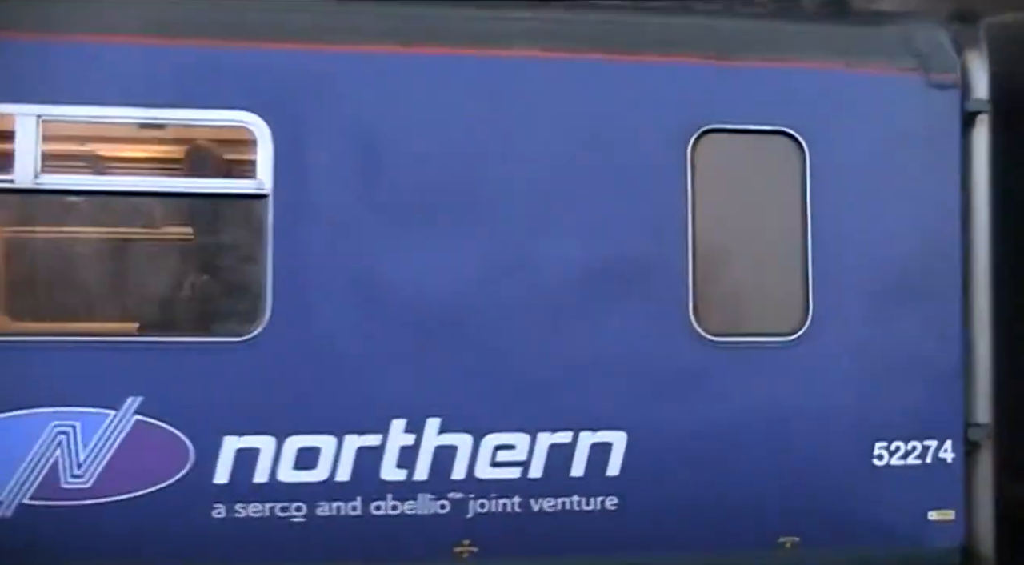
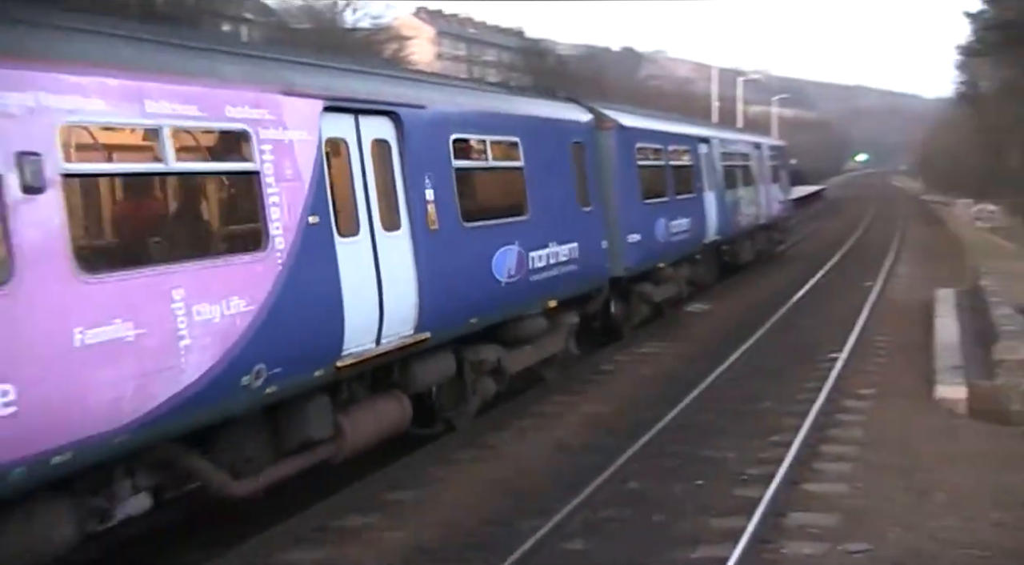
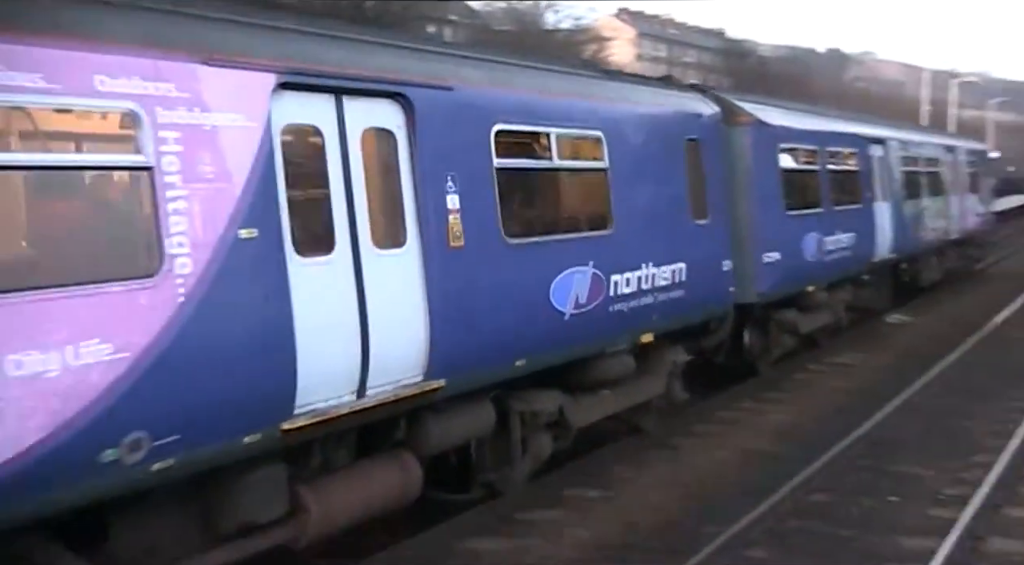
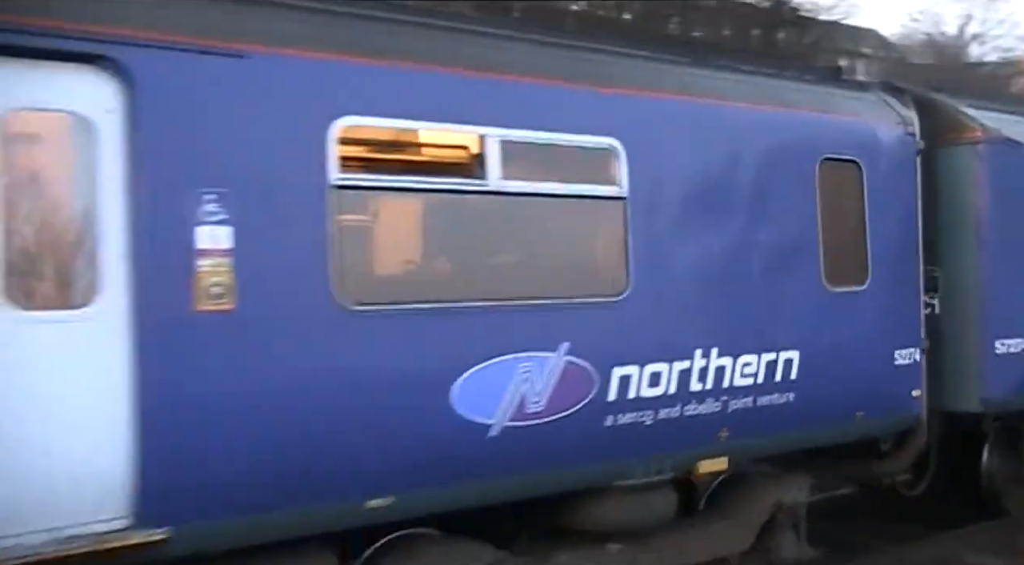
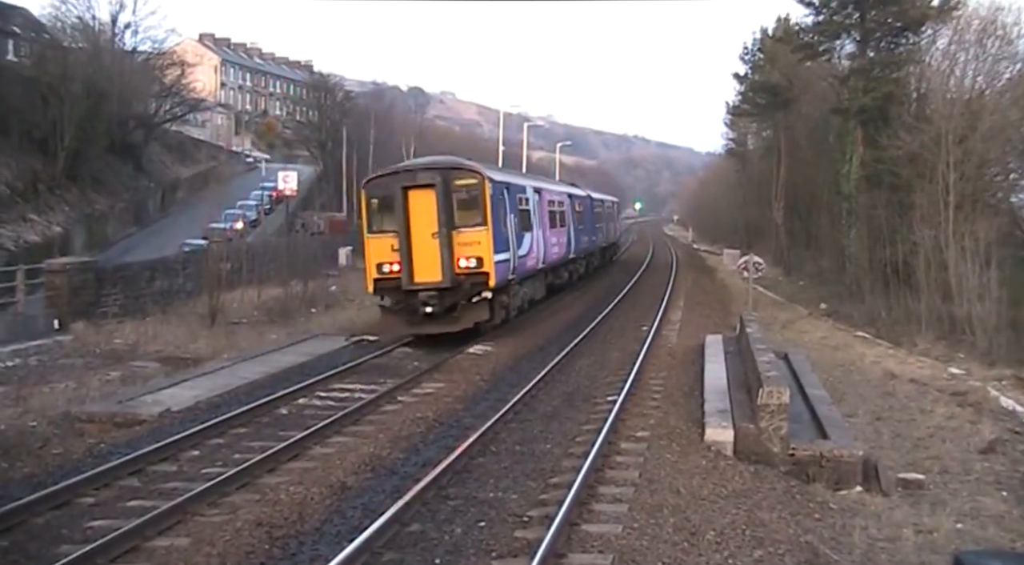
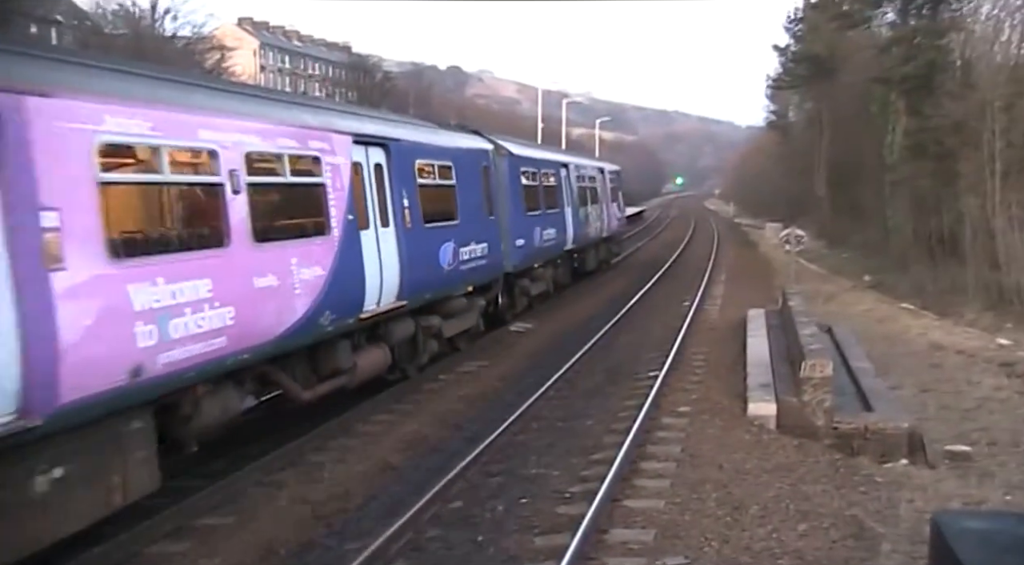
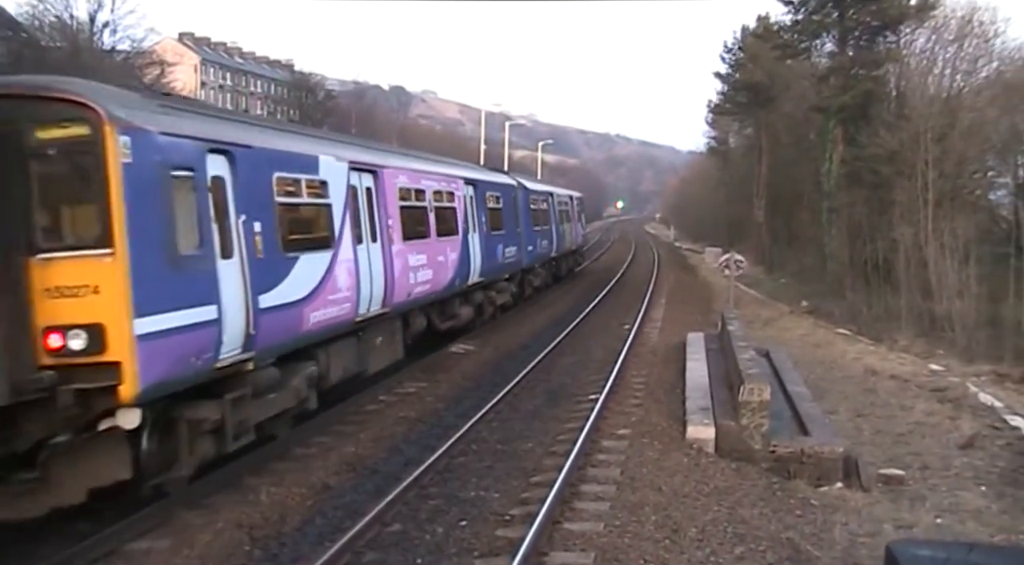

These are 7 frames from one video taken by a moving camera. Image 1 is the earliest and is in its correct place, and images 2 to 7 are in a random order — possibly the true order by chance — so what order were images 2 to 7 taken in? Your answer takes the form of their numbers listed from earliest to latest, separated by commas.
4, 3, 2, 6, 7, 5
